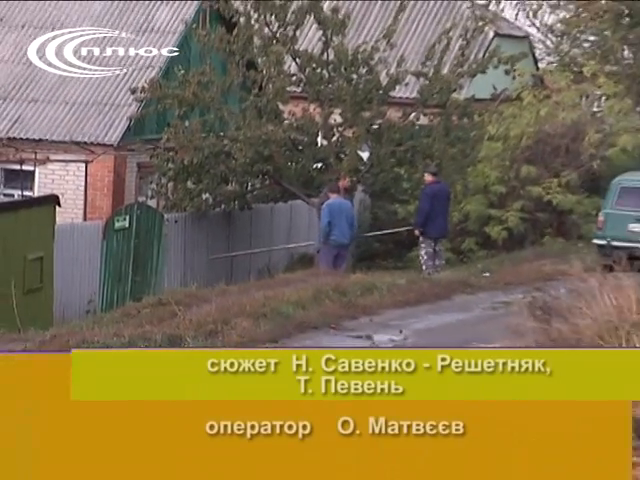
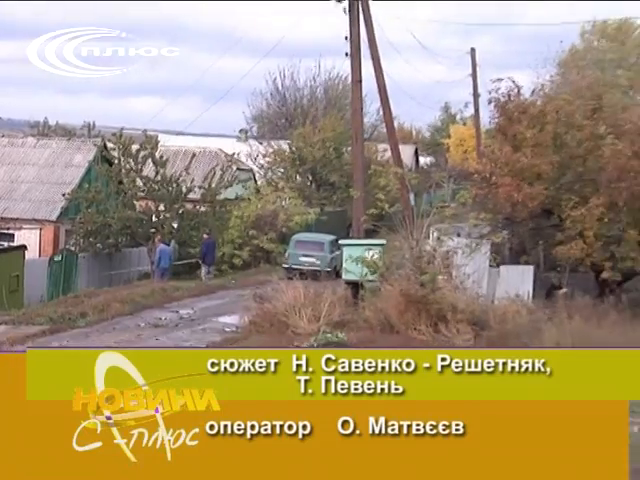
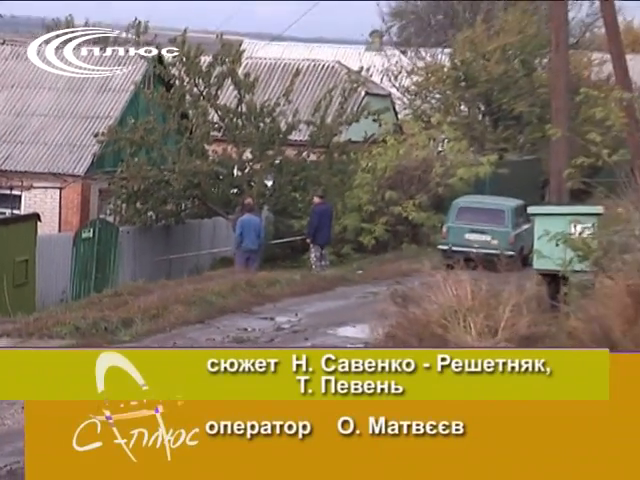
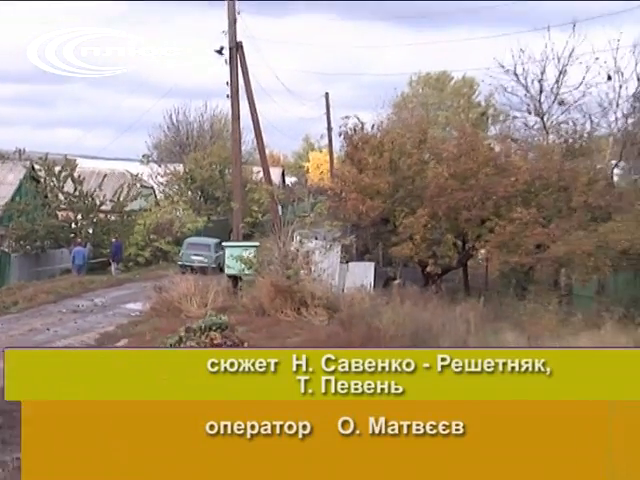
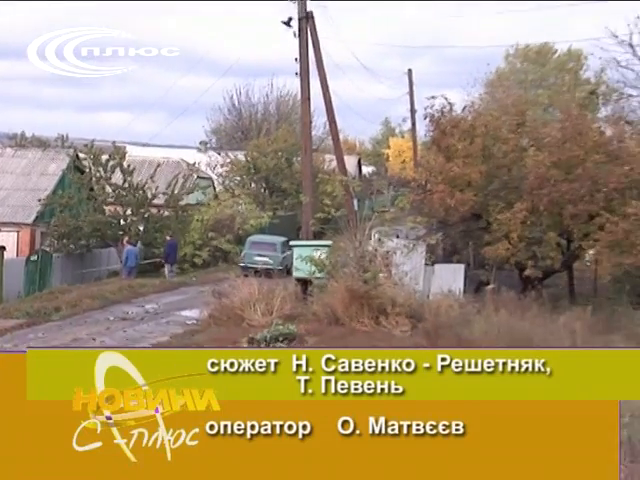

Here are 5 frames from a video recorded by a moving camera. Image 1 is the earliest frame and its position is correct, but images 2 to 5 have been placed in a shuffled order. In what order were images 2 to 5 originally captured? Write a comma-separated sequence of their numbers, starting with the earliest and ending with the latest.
3, 2, 5, 4
